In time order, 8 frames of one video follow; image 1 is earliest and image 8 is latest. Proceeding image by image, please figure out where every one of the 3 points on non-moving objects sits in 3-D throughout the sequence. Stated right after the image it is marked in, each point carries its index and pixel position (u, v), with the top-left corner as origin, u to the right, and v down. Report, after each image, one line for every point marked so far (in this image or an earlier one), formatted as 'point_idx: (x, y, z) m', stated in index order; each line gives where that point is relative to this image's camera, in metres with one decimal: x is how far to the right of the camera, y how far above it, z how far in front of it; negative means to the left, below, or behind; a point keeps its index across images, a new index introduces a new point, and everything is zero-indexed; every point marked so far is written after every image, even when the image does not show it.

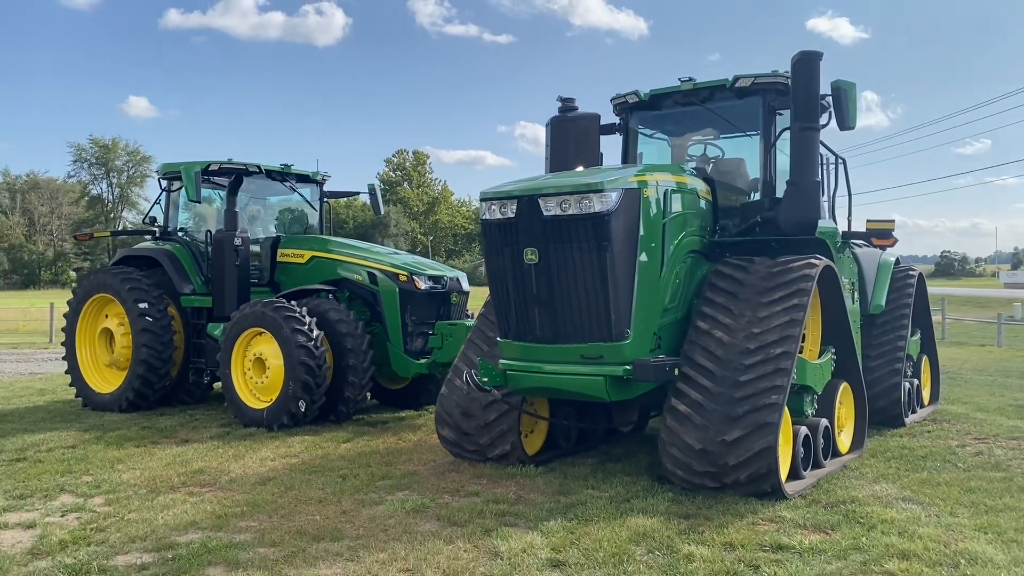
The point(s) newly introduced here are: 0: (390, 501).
0: (-0.7, -1.2, +4.5) m
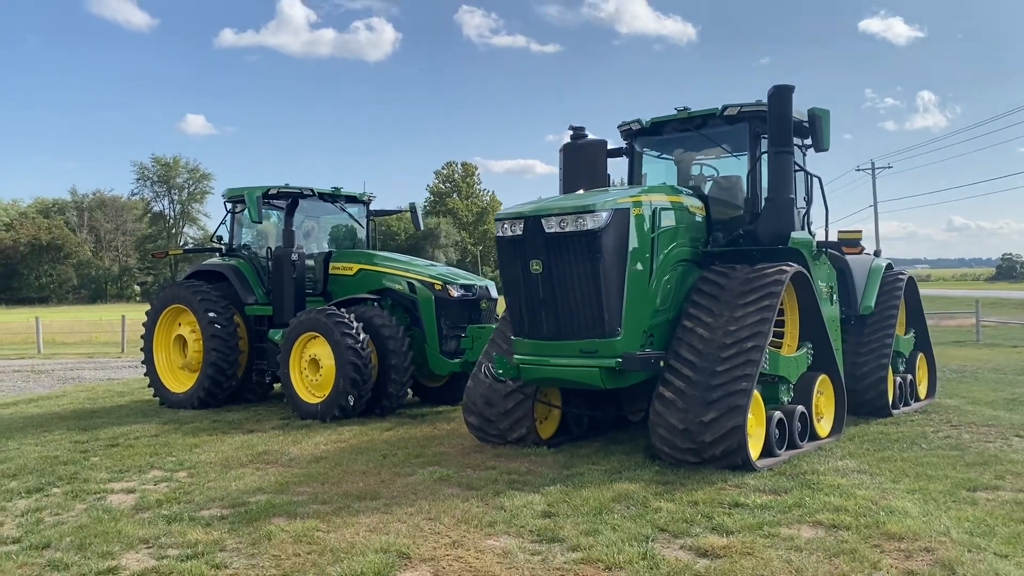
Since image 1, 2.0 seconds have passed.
0: (-0.6, -1.2, +5.4) m
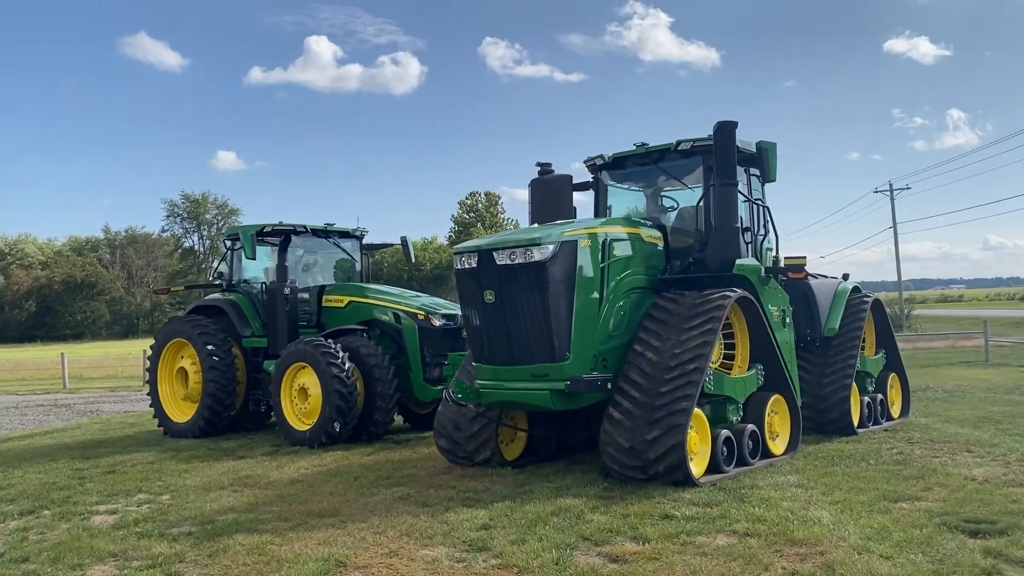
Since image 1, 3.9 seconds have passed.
0: (-0.9, -1.5, +5.8) m
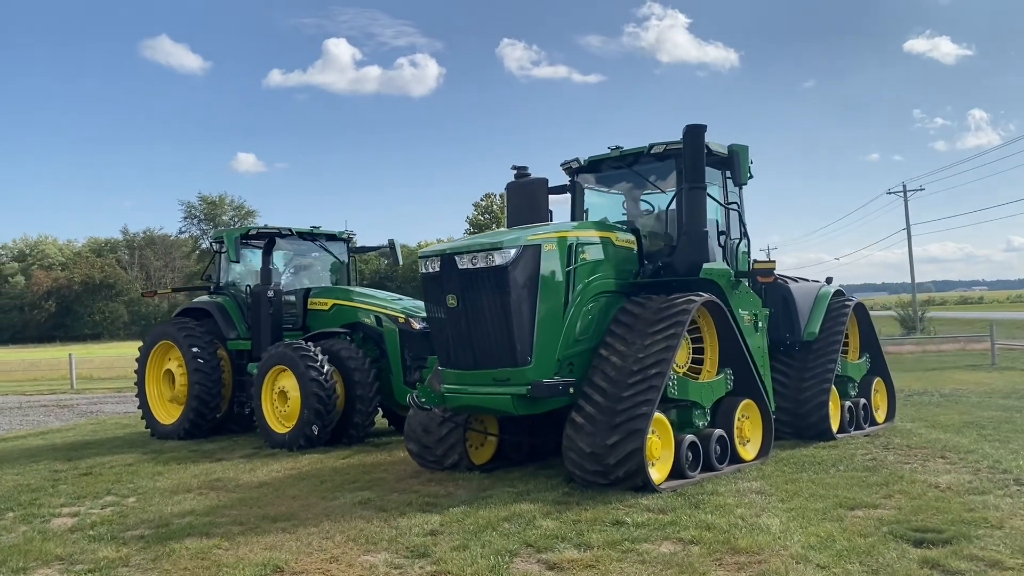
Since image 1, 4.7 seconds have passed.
0: (-1.2, -1.5, +5.8) m
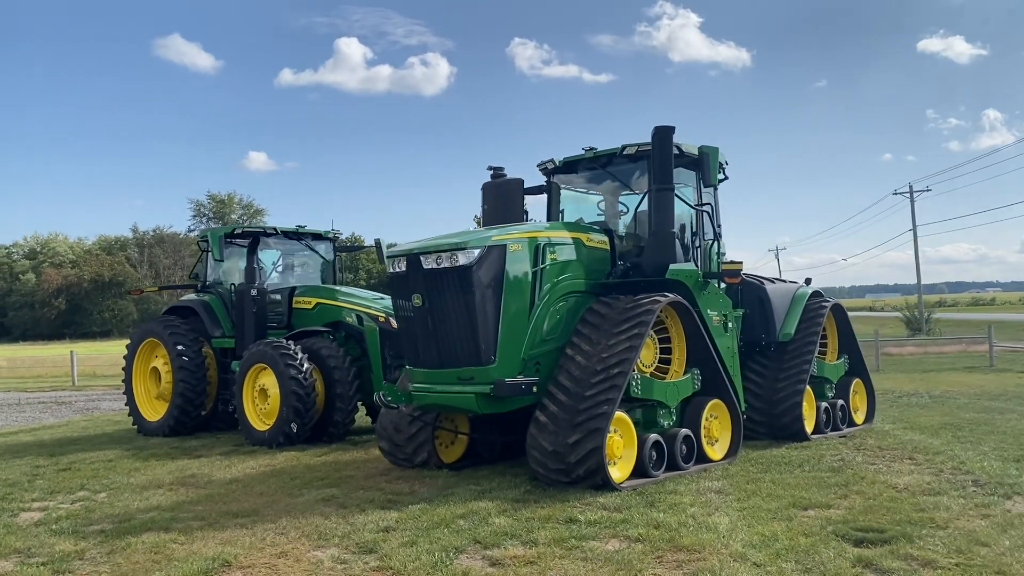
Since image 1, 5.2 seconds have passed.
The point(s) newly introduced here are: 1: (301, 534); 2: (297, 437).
0: (-1.4, -1.5, +5.8) m
1: (-1.2, -1.4, +4.6) m
2: (-2.2, -1.5, +8.4) m
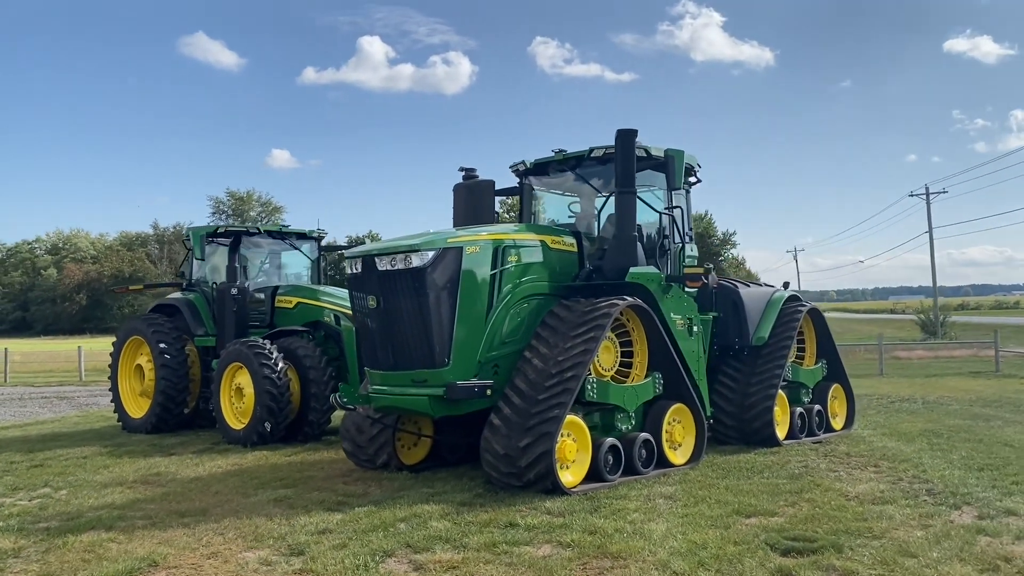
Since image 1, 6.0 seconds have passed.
0: (-1.8, -1.5, +5.8) m
1: (-1.6, -1.4, +4.6) m
2: (-2.5, -1.5, +8.4) m
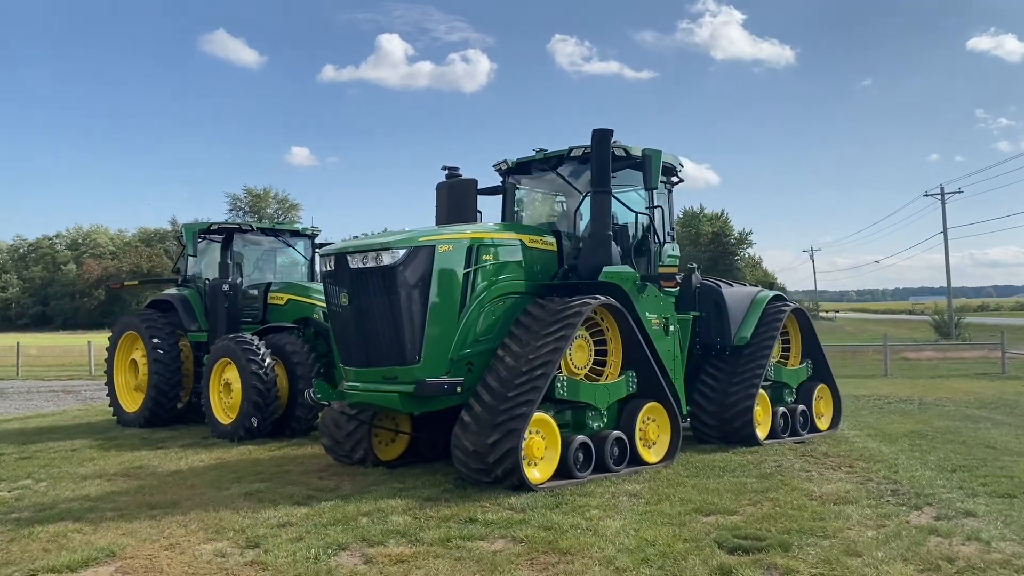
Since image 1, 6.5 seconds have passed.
0: (-2.0, -1.4, +5.9) m
1: (-1.8, -1.4, +4.7) m
2: (-2.7, -1.5, +8.5) m
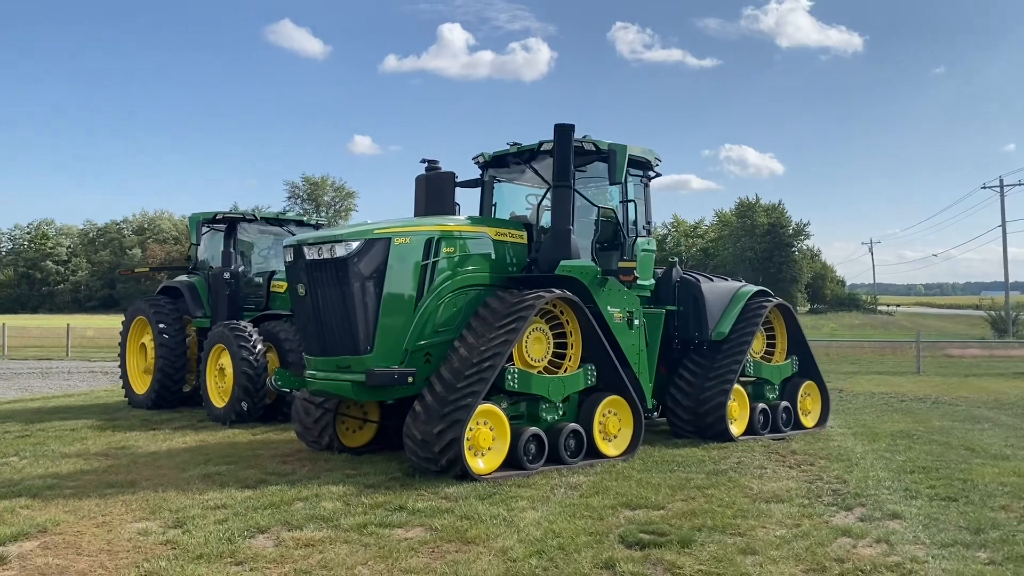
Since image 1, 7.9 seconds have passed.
0: (-2.3, -1.4, +6.1) m
1: (-2.2, -1.3, +4.9) m
2: (-2.9, -1.4, +8.8) m
